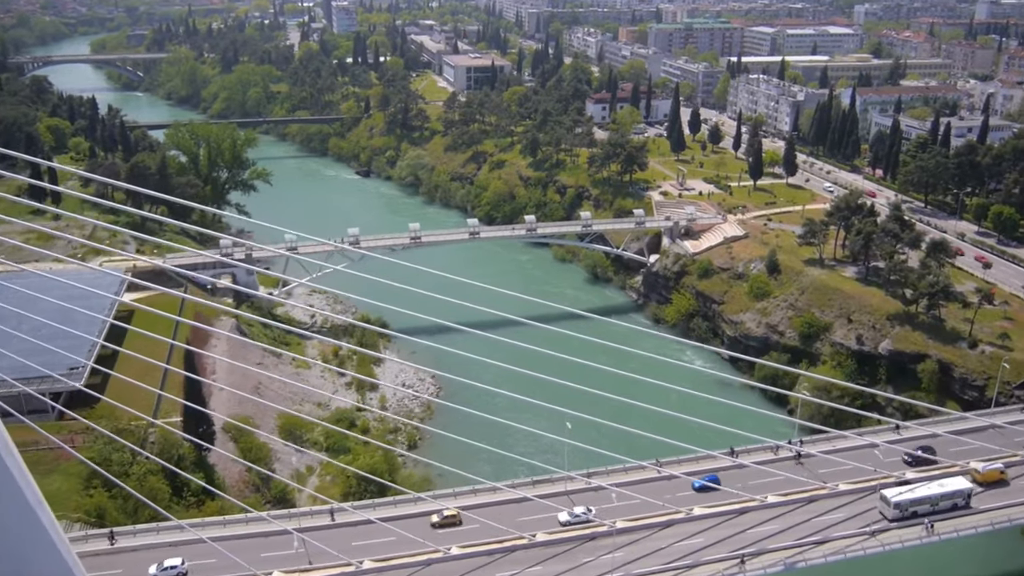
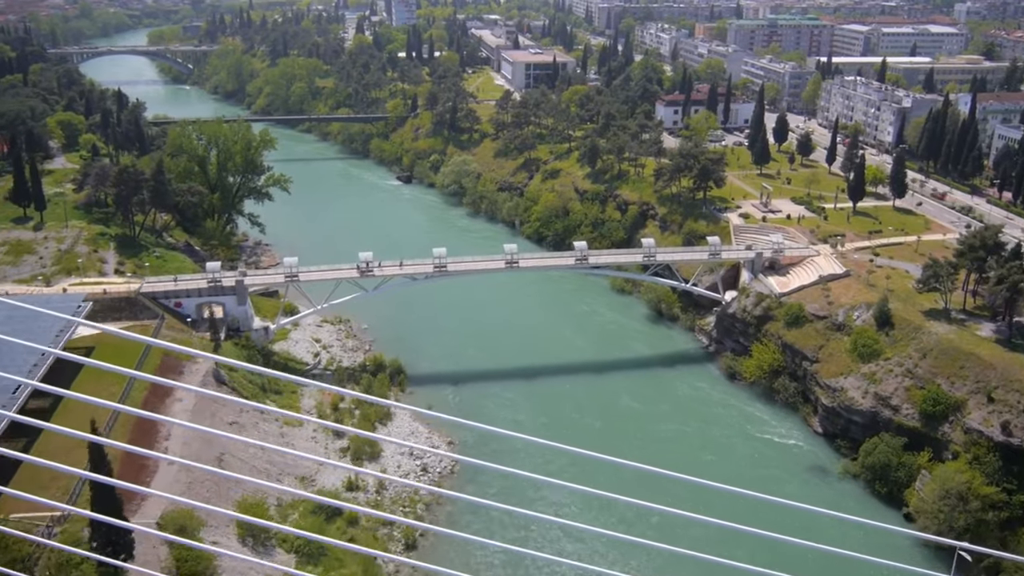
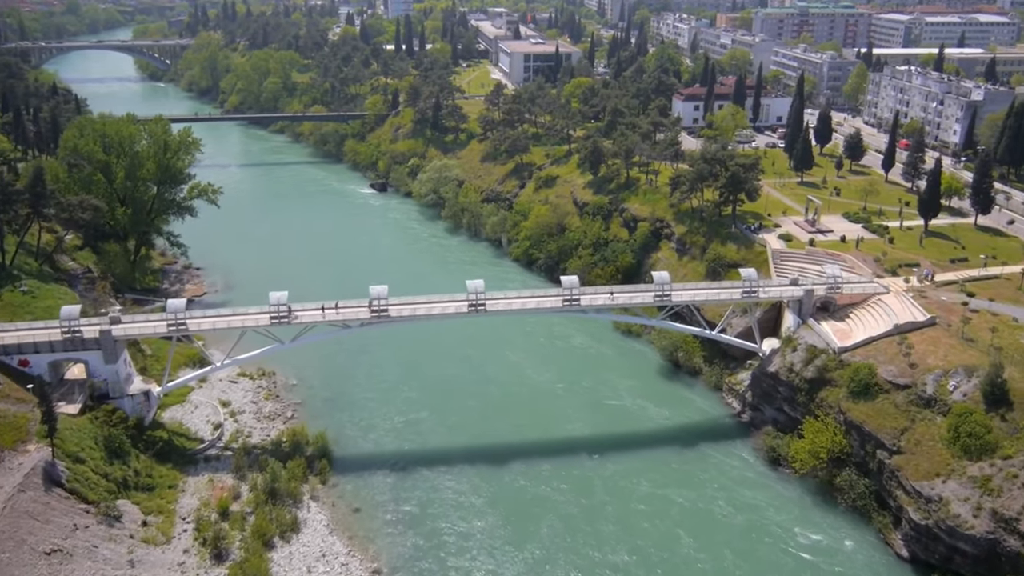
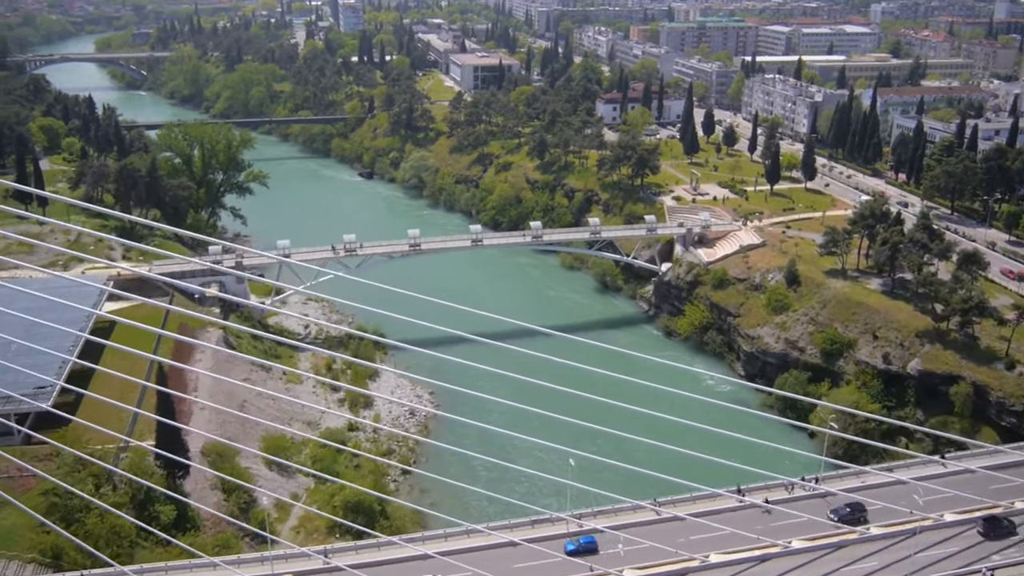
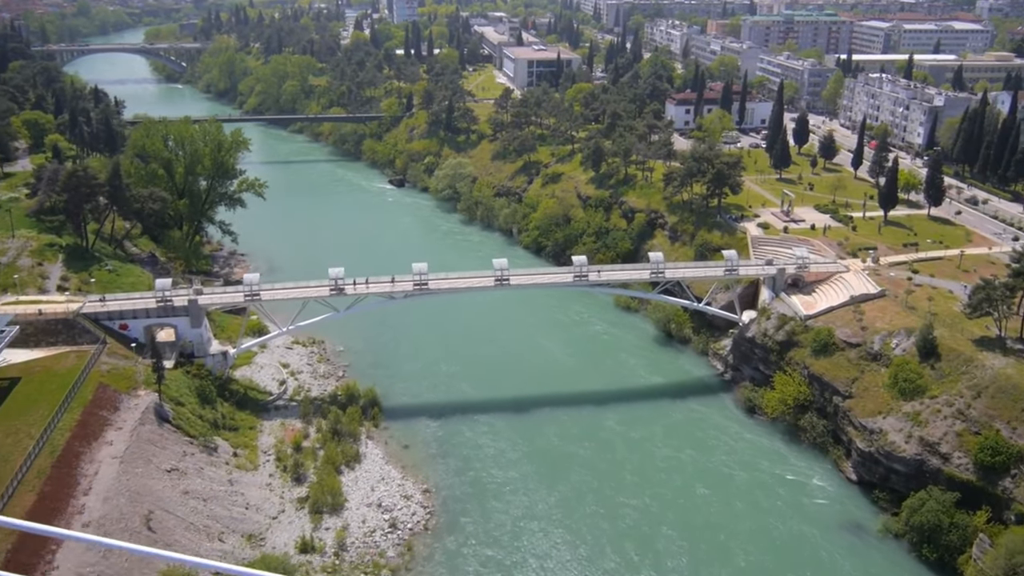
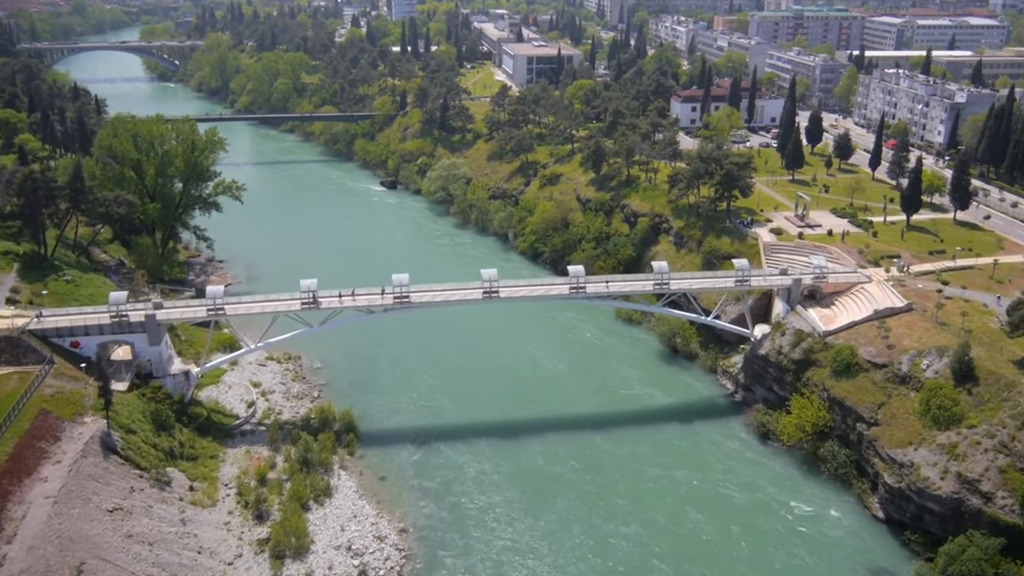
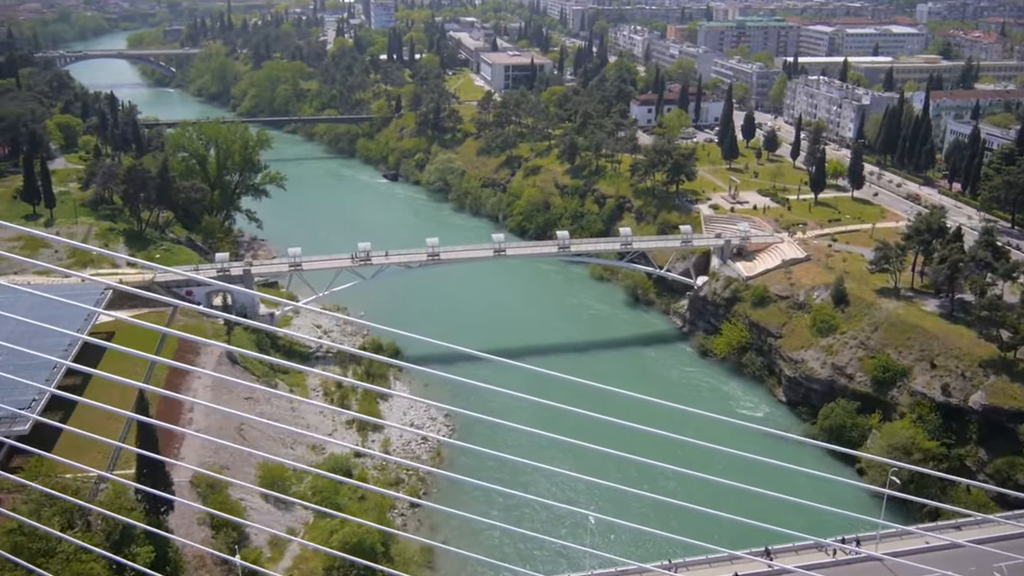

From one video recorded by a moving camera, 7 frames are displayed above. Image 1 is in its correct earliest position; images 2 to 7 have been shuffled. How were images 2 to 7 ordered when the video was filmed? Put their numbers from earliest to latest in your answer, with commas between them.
4, 7, 2, 5, 6, 3
